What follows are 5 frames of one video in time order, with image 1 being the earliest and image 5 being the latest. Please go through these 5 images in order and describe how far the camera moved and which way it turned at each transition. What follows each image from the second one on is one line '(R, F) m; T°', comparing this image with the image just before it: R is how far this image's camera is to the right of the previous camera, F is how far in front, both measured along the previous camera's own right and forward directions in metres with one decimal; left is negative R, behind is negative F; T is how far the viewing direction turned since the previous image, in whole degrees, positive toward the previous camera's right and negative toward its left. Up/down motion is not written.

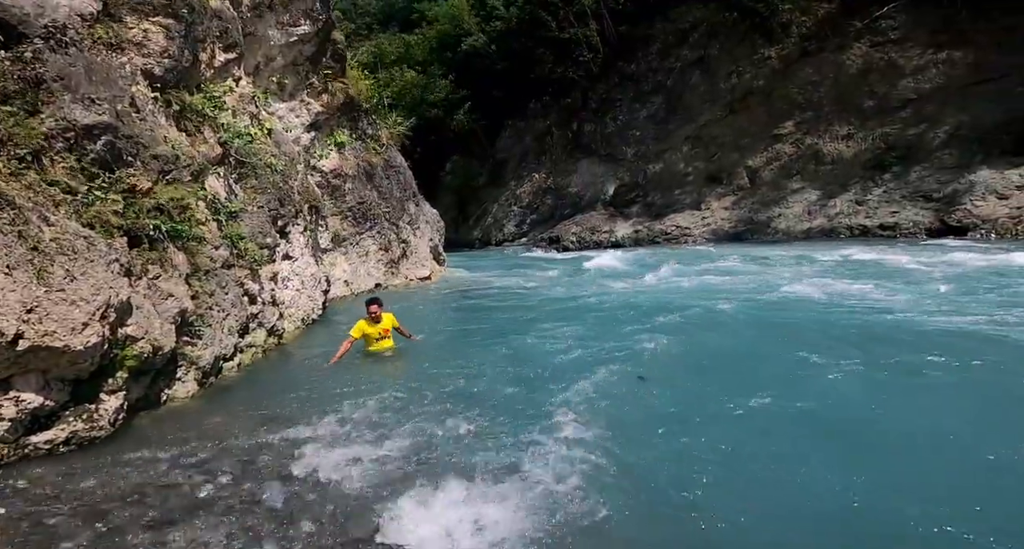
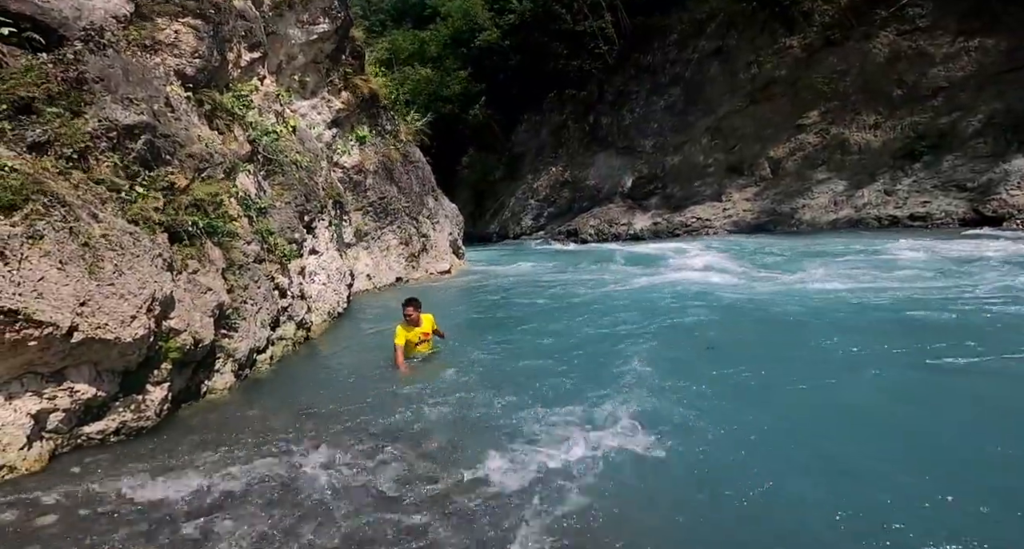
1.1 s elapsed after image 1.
(-0.1, 0.0) m; -2°
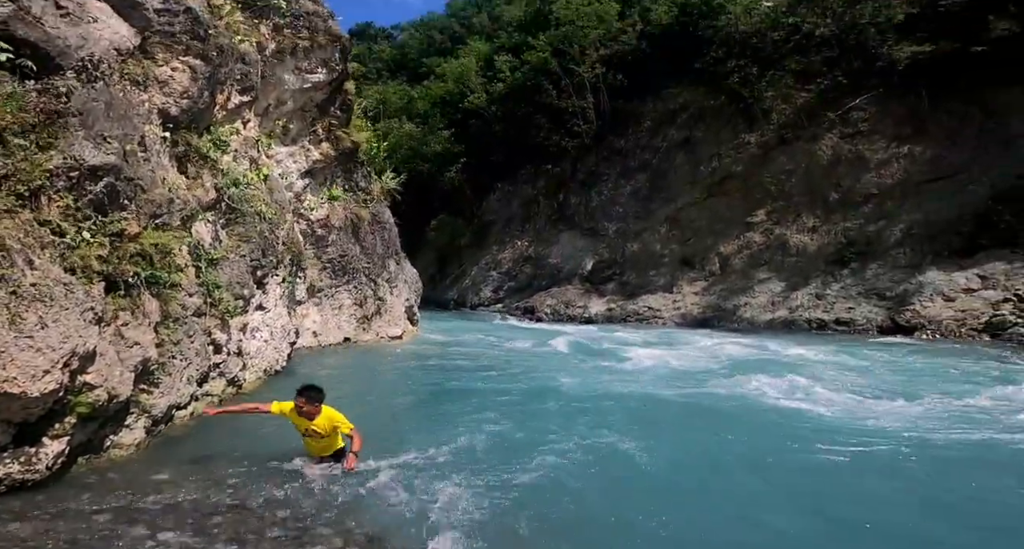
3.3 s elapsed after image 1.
(+0.2, -0.1) m; +3°
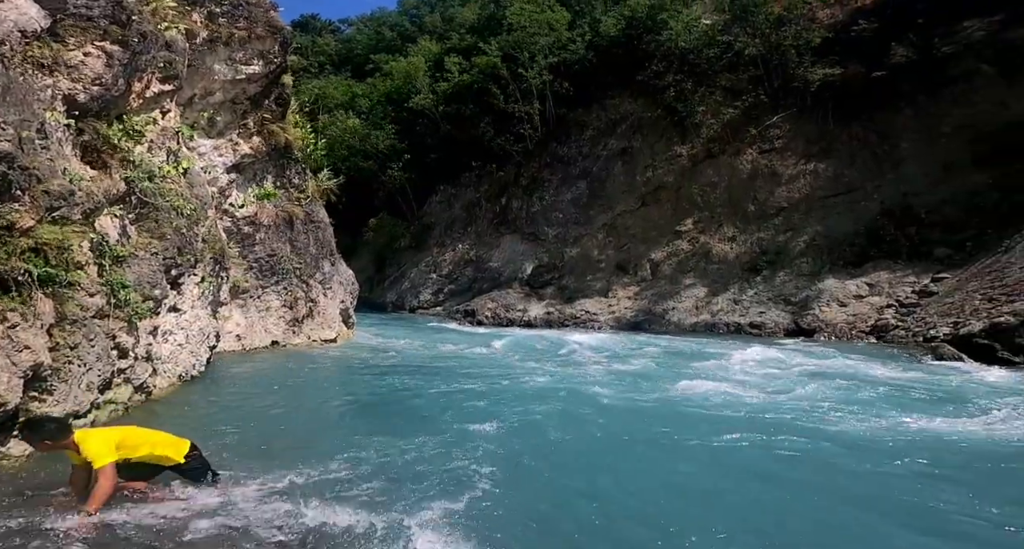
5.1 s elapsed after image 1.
(-0.1, 0.0) m; +6°
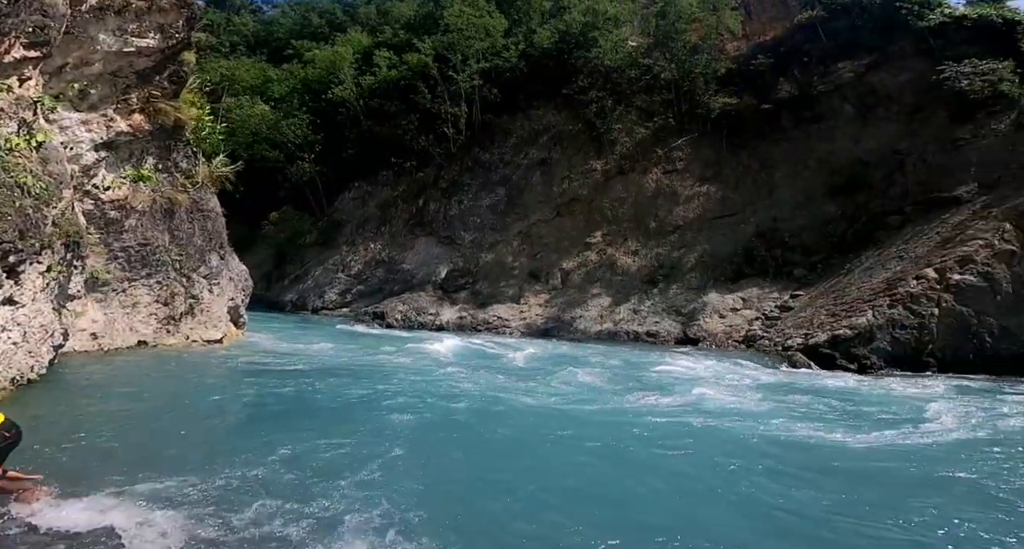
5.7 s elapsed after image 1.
(-1.0, +0.1) m; +12°
